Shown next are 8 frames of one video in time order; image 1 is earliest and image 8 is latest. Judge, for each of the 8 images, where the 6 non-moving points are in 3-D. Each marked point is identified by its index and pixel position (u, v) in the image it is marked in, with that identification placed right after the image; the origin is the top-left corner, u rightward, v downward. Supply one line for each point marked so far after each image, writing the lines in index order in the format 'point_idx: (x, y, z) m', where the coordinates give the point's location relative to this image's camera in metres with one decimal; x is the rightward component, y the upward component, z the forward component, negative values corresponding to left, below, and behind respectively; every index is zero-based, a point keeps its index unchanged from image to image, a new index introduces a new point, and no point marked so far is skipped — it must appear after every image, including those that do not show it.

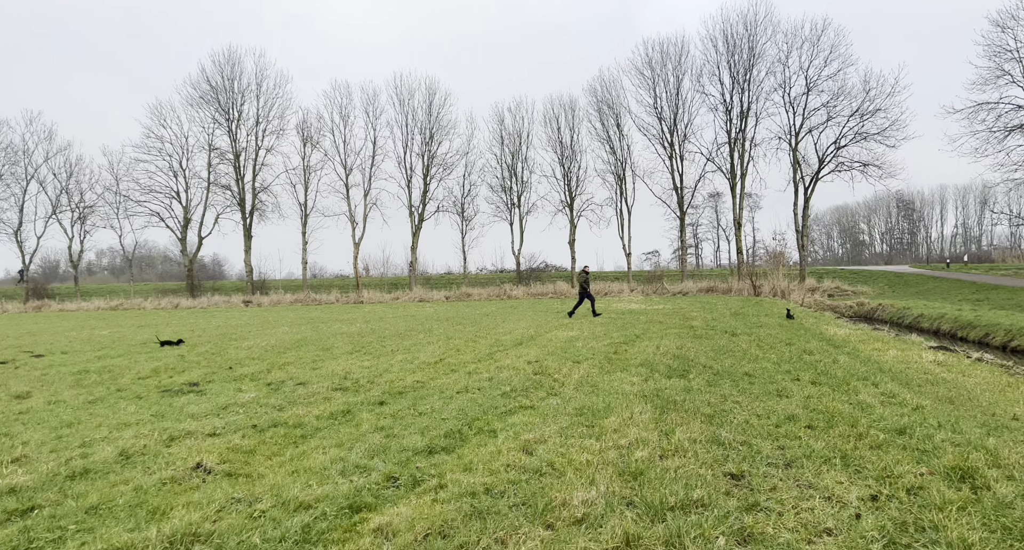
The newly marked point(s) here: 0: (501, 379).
0: (-0.2, -1.6, +9.8) m
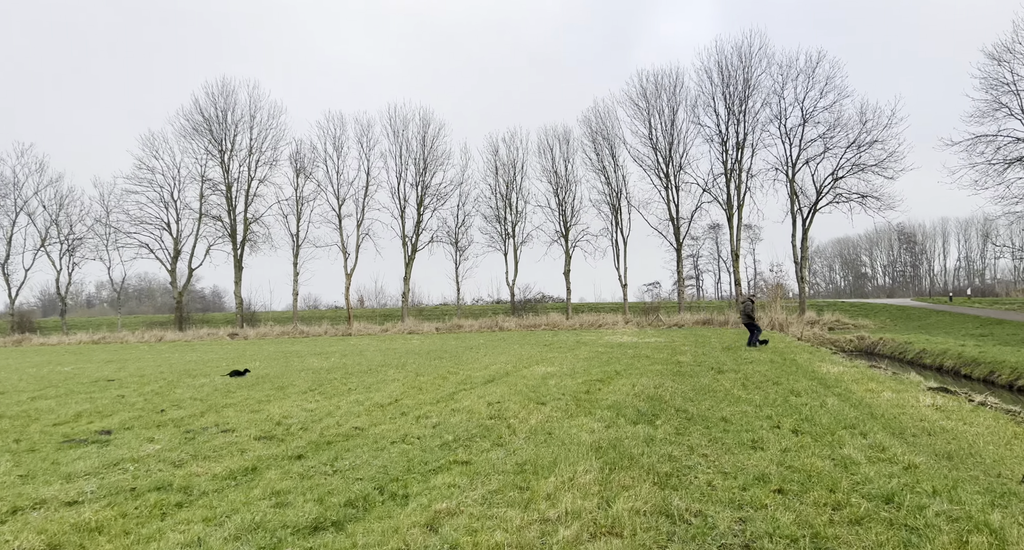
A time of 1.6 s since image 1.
0: (-0.9, -2.1, +8.9) m
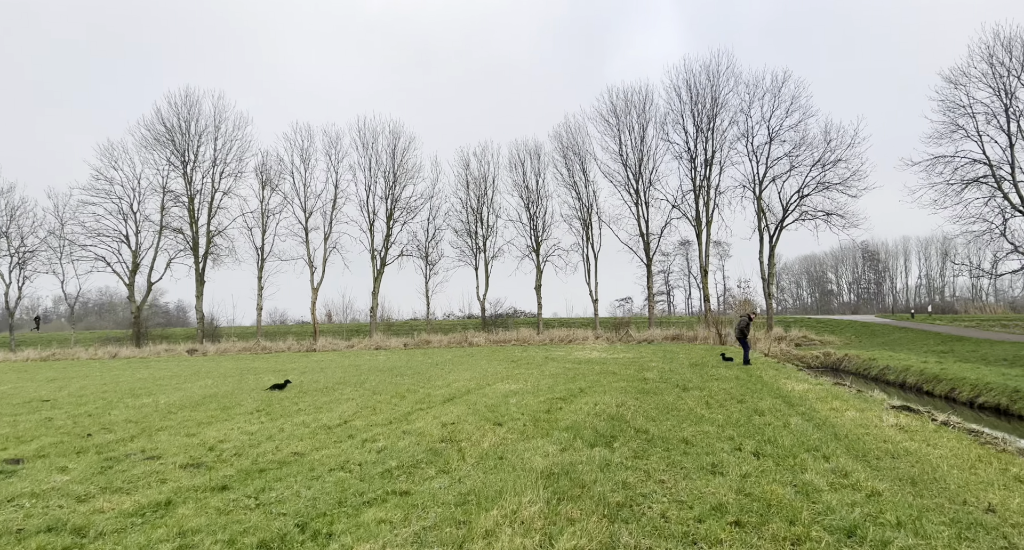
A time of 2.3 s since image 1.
0: (-1.5, -2.3, +8.3) m
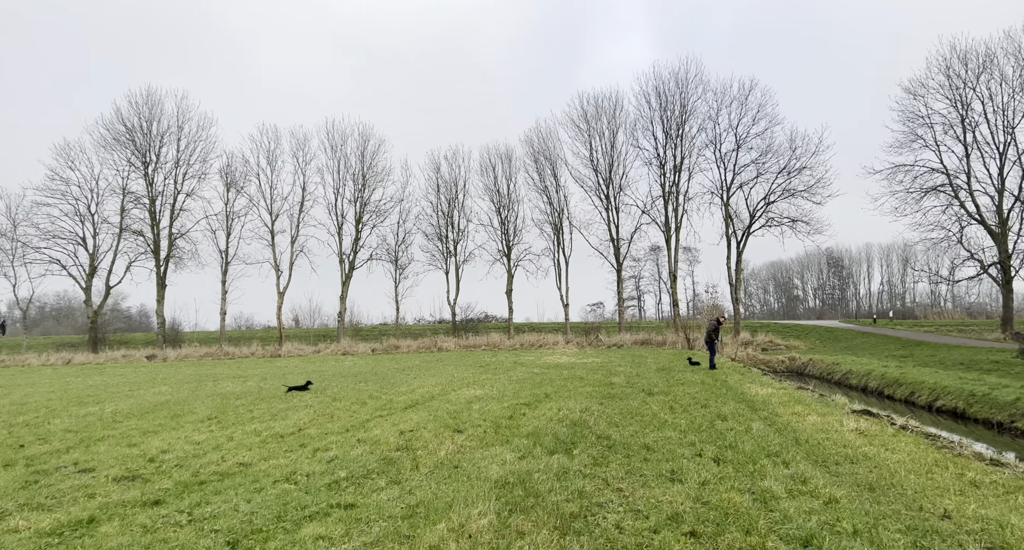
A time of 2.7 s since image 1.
0: (-2.1, -2.4, +8.0) m
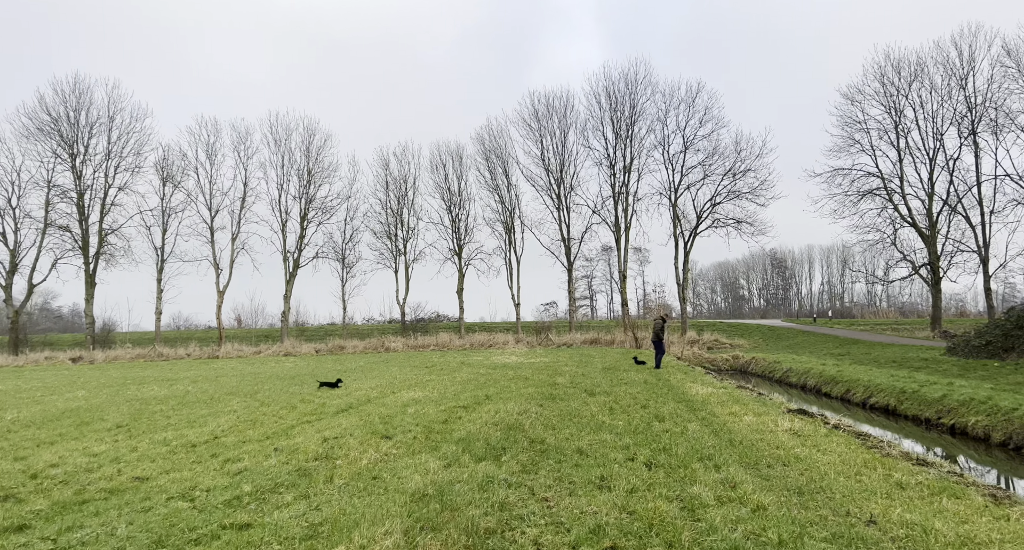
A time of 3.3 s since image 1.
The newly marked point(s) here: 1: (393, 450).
0: (-3.0, -2.3, +7.4) m
1: (-1.6, -2.4, +8.5) m
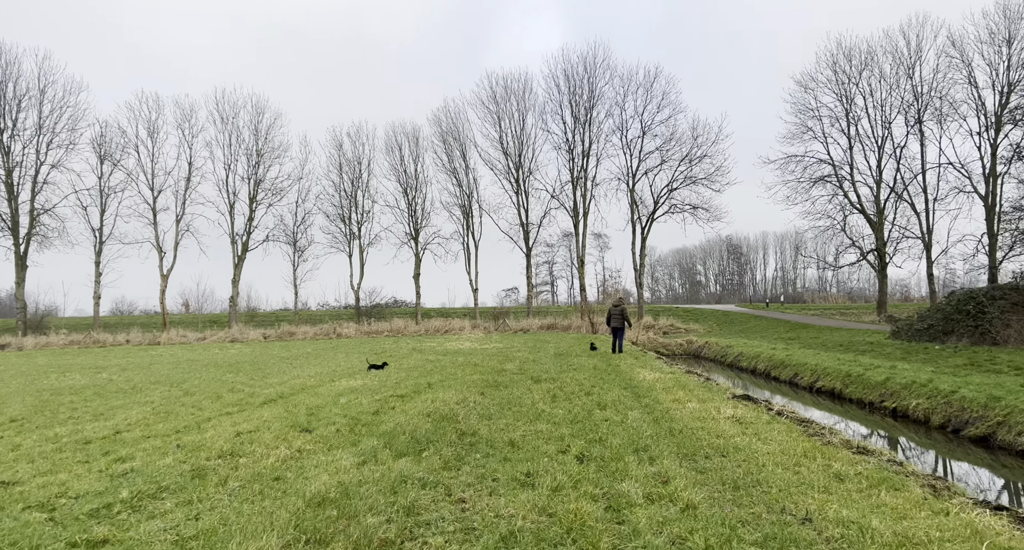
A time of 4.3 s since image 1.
0: (-3.8, -2.1, +6.7) m
1: (-2.6, -2.1, +7.9) m
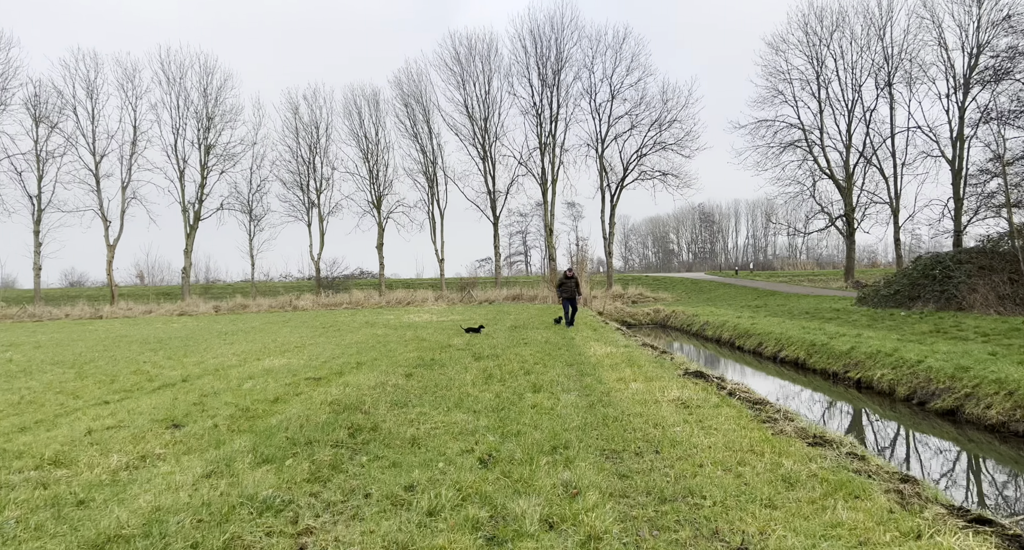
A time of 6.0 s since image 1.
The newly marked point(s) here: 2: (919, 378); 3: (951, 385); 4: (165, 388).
0: (-4.9, -1.8, +5.3) m
1: (-3.6, -1.8, +6.5) m
2: (+8.0, -2.0, +12.3) m
3: (+8.2, -2.0, +11.6) m
4: (-5.8, -1.9, +10.3) m
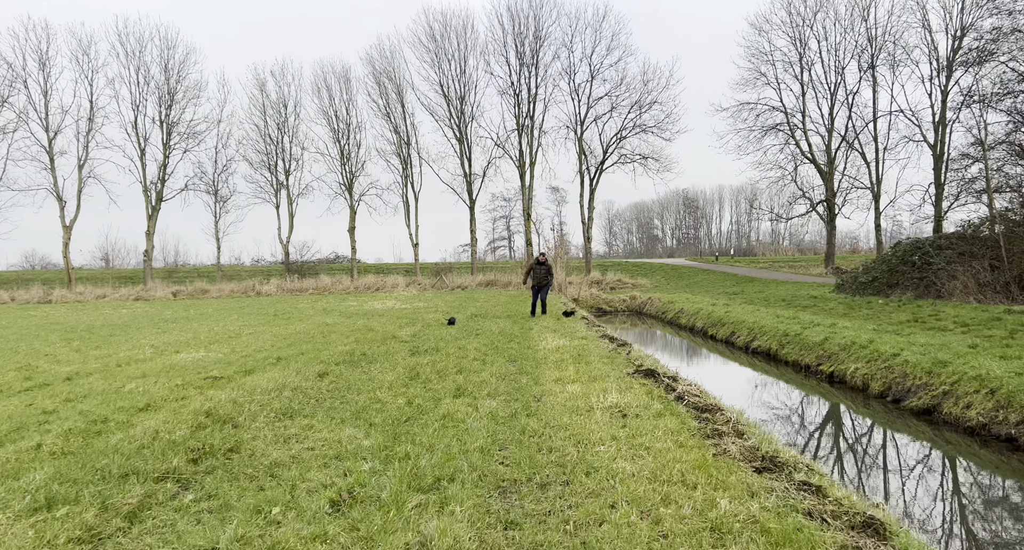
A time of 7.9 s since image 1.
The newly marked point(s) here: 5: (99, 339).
0: (-5.9, -1.7, +3.9) m
1: (-4.6, -1.7, +5.2) m
2: (+6.8, -1.8, +11.2) m
3: (+7.0, -1.9, +10.6) m
4: (-6.9, -1.7, +8.9) m
5: (-10.8, -1.7, +16.3) m
